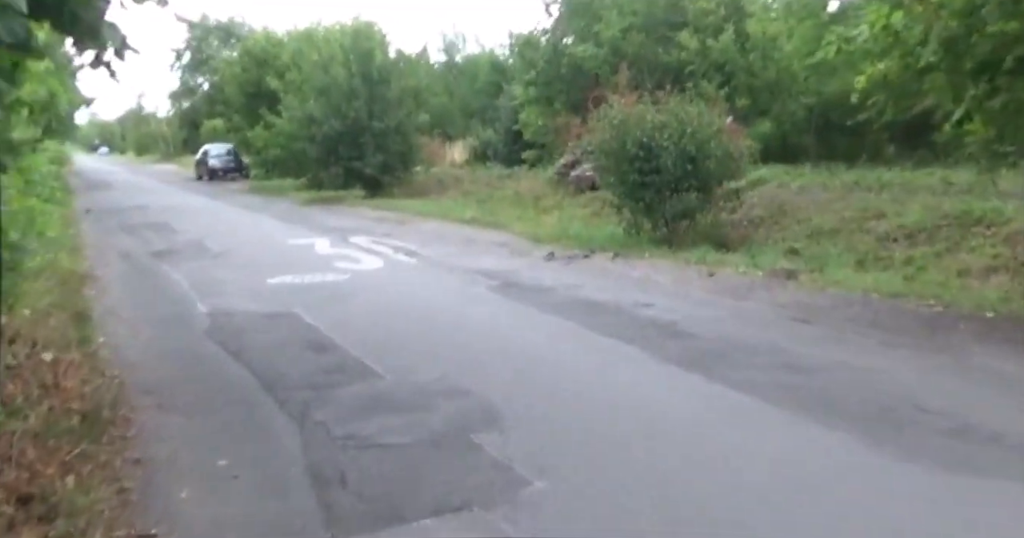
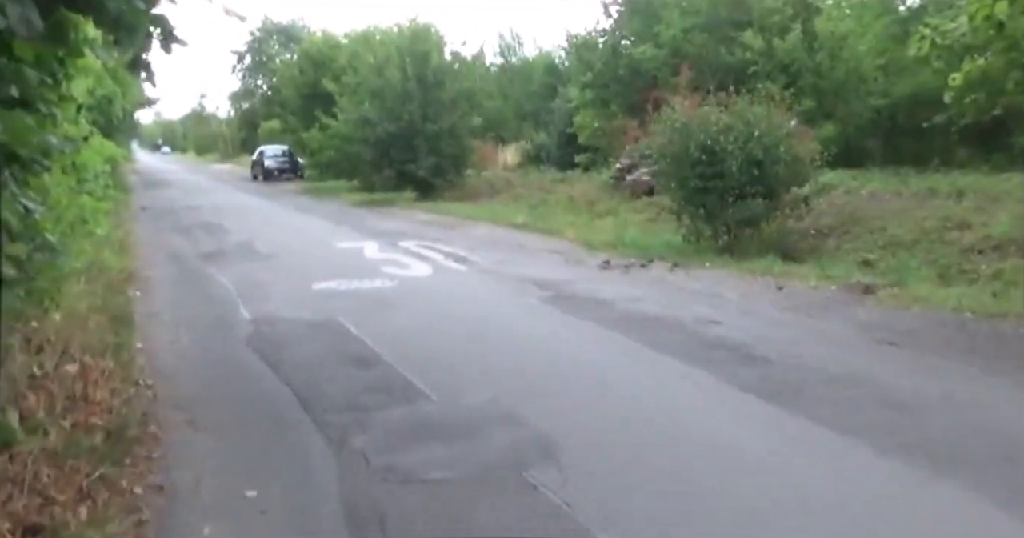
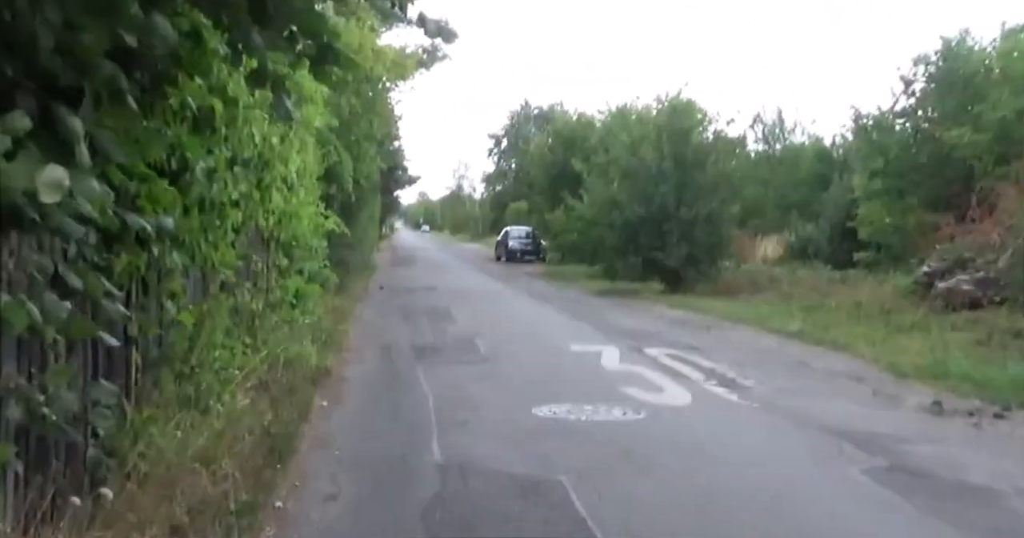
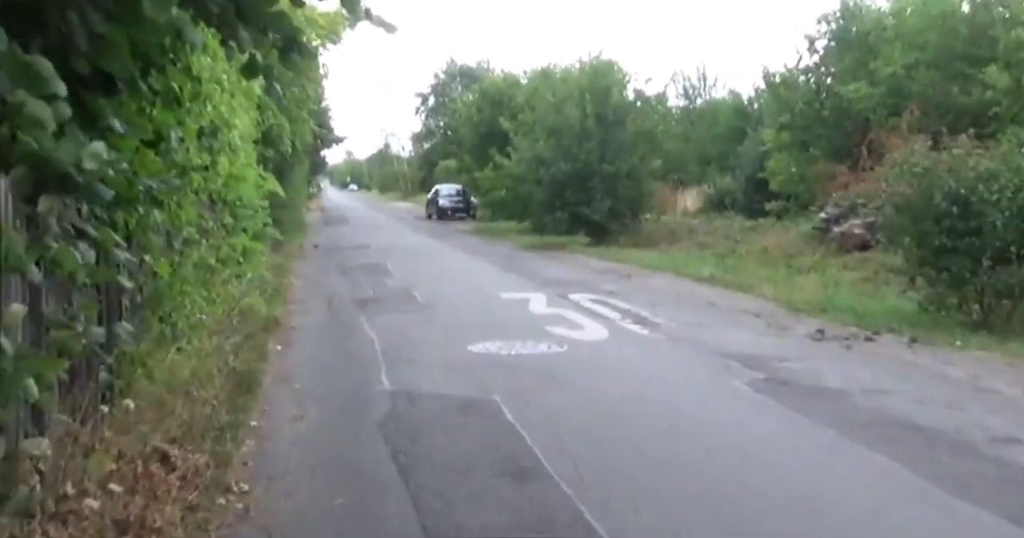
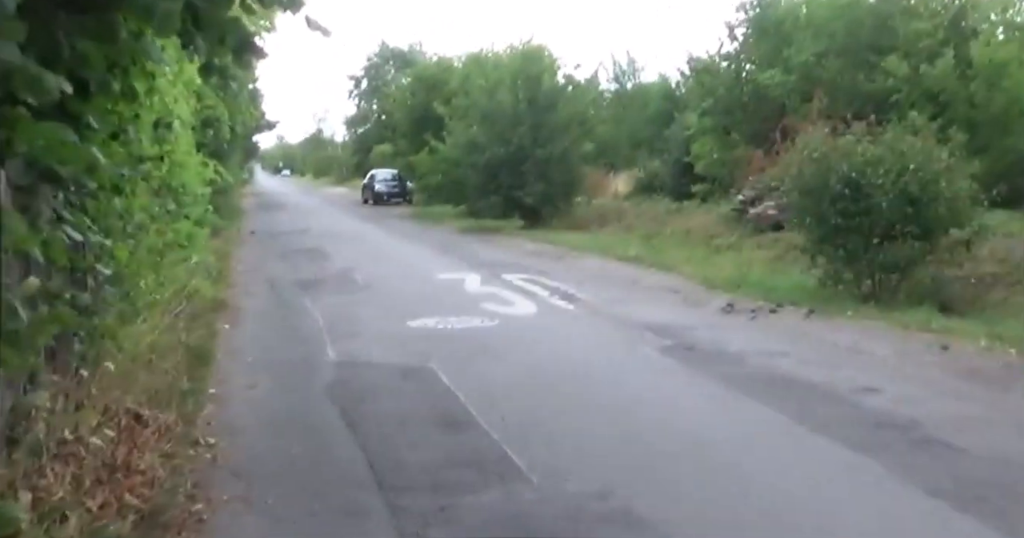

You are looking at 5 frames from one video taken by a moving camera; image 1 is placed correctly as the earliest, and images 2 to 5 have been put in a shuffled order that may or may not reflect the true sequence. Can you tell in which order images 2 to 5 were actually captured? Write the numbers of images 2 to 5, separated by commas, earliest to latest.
2, 5, 4, 3
